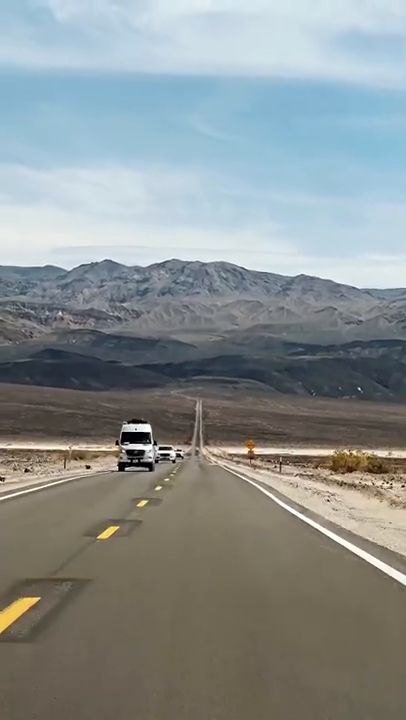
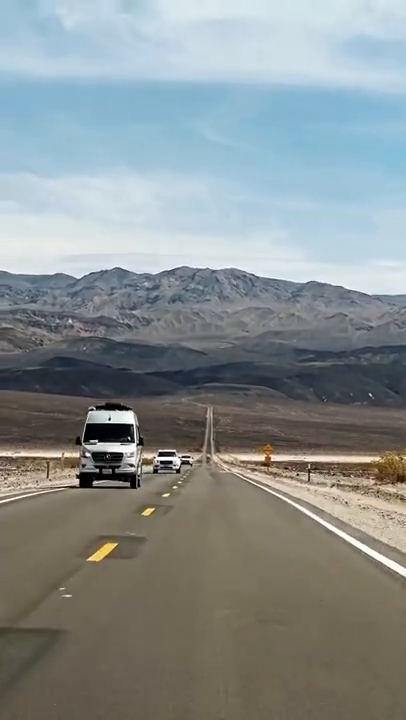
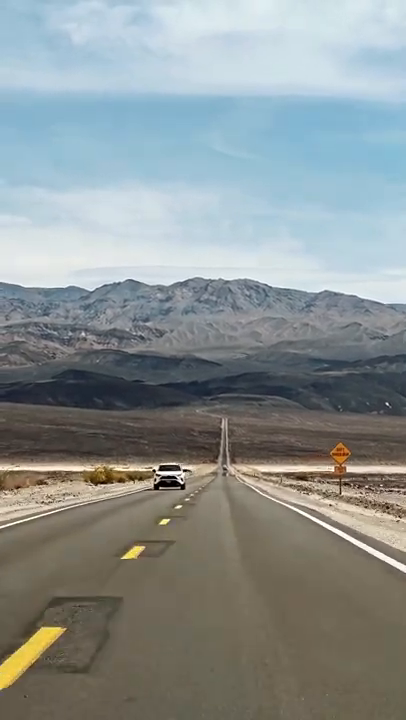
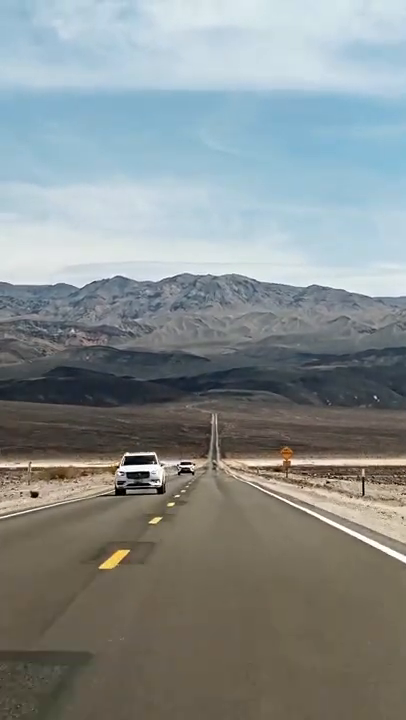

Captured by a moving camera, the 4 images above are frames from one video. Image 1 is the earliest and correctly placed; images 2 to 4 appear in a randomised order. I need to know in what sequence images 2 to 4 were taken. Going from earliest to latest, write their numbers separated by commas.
2, 4, 3
